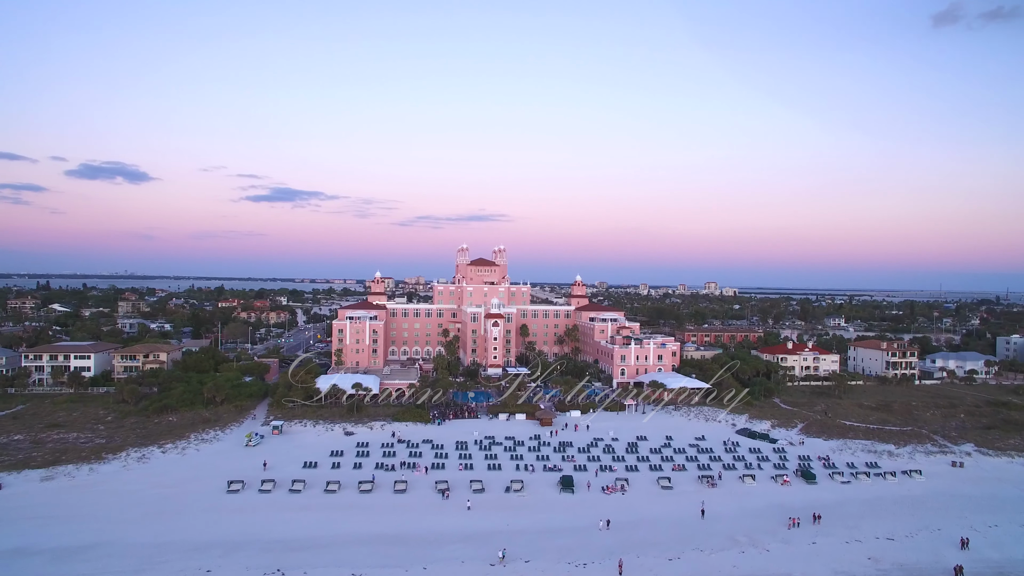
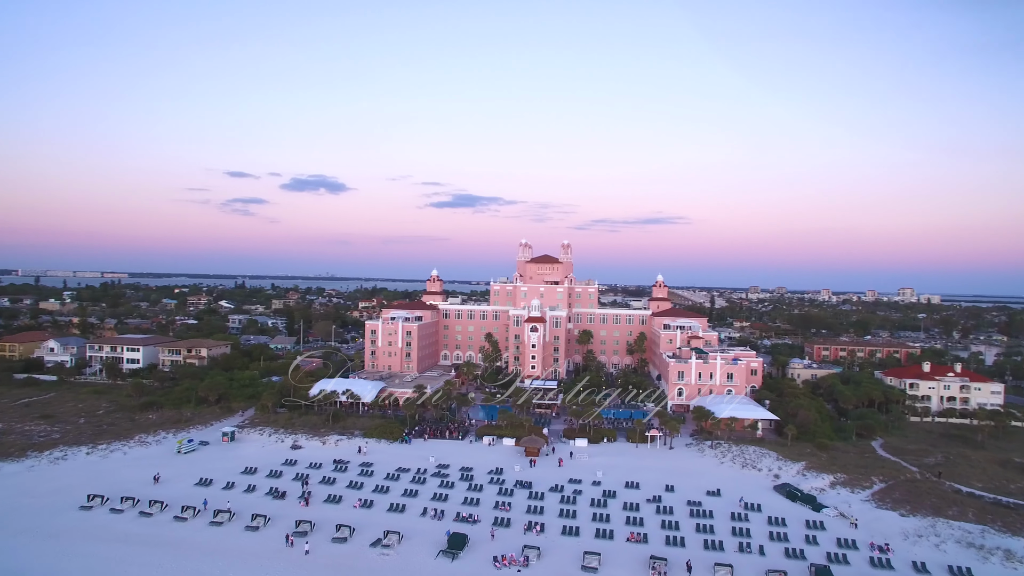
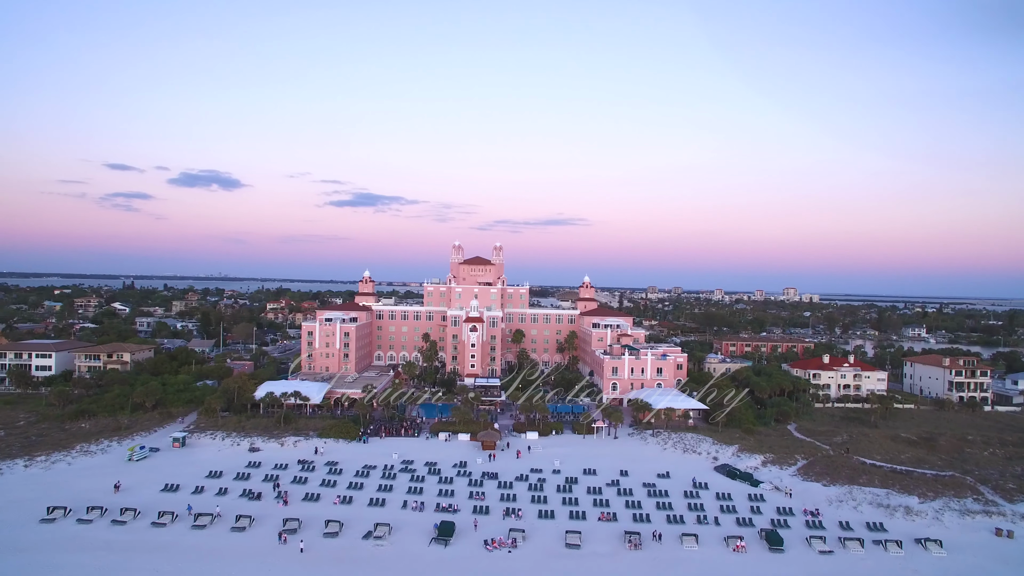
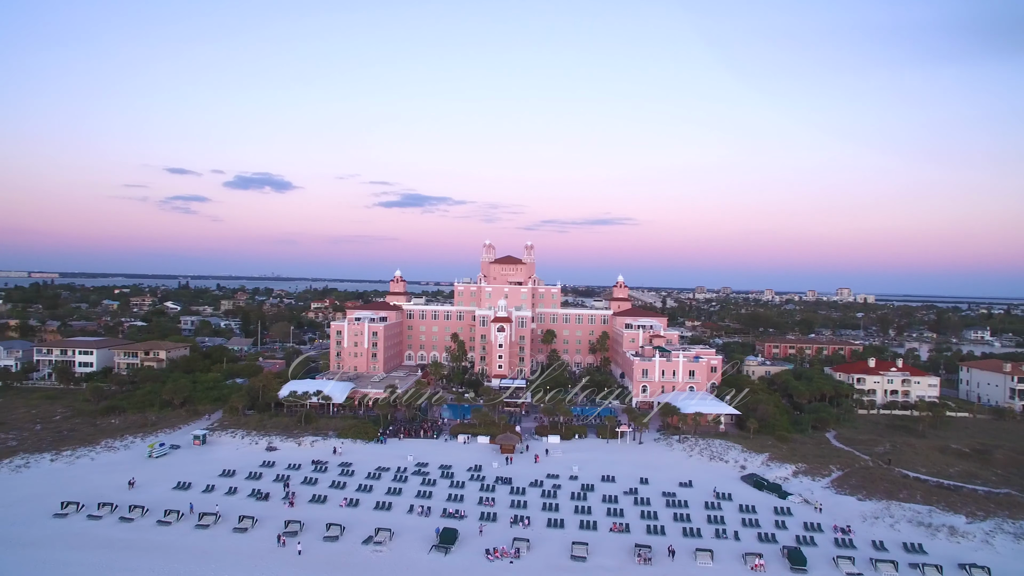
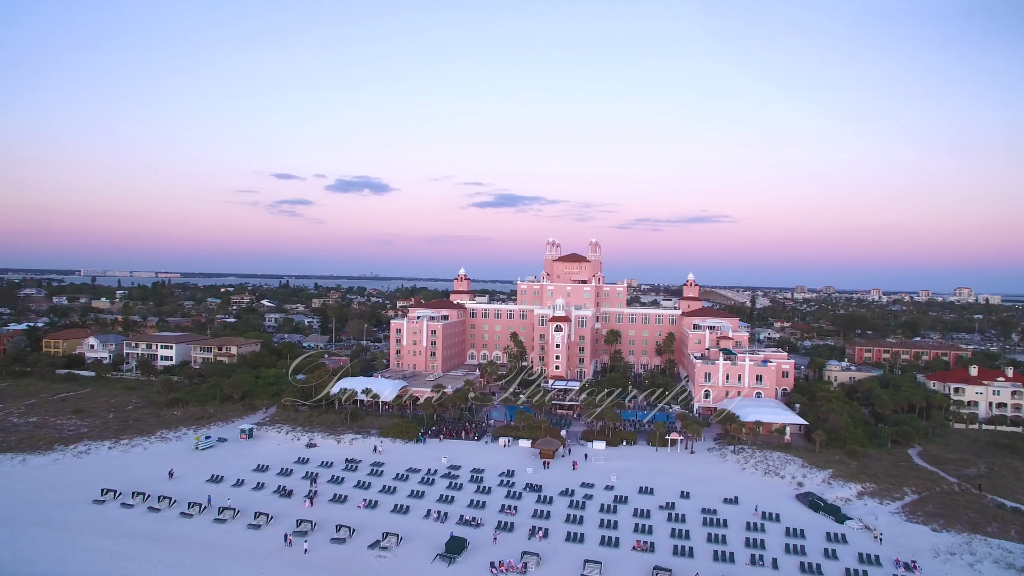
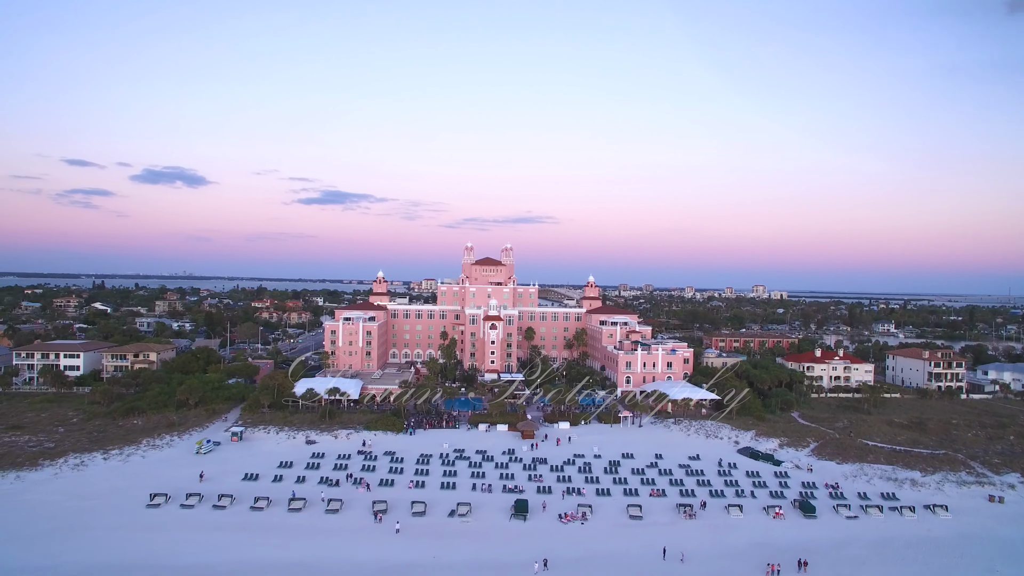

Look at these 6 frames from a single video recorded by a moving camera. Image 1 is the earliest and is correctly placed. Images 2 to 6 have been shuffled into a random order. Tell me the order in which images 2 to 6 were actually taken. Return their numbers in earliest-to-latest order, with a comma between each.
6, 3, 4, 2, 5
